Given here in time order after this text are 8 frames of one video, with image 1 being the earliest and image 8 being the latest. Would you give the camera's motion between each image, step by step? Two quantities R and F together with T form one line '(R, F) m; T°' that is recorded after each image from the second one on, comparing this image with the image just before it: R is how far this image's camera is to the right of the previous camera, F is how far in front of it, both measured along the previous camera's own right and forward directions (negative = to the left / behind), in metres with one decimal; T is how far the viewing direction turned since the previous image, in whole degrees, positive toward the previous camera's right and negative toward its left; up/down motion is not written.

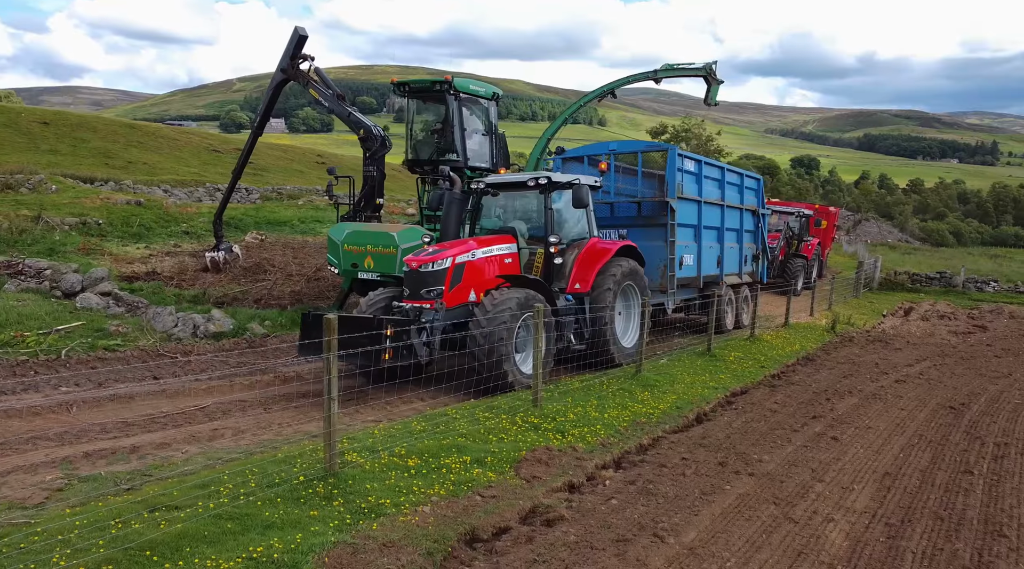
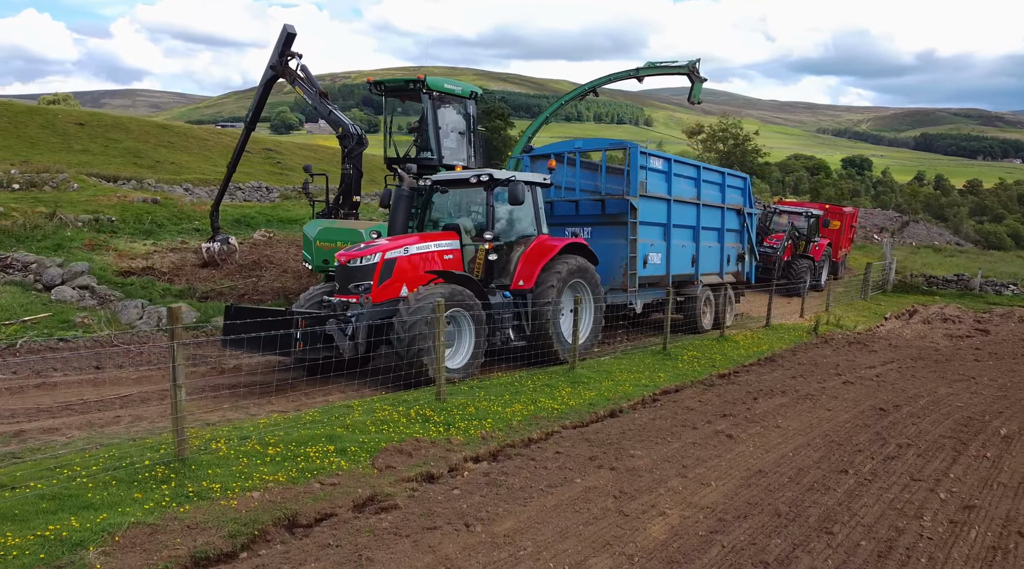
(+1.2, 0.0) m; -3°
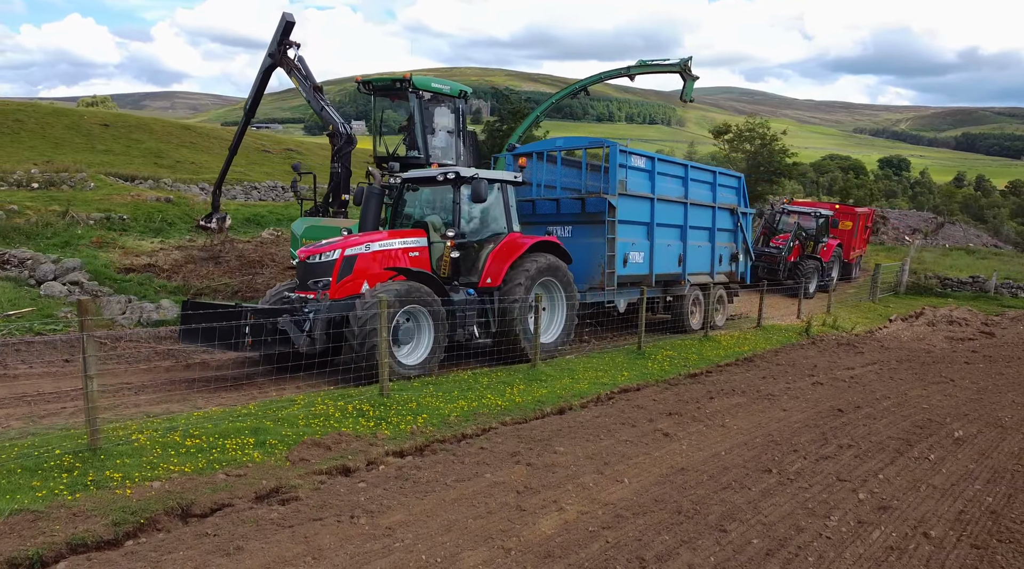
(+0.7, 0.0) m; -2°
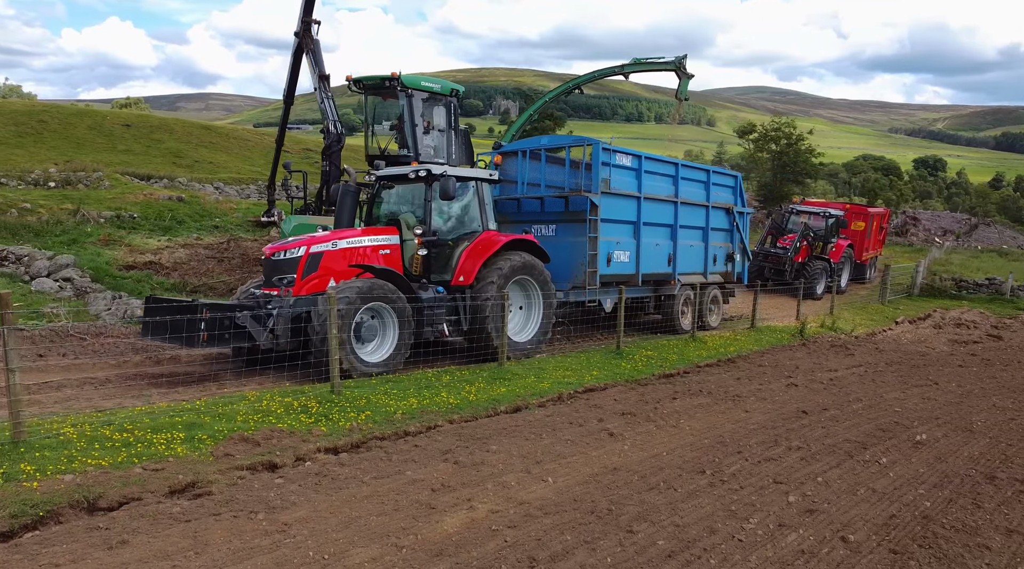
(+0.6, +0.1) m; -2°
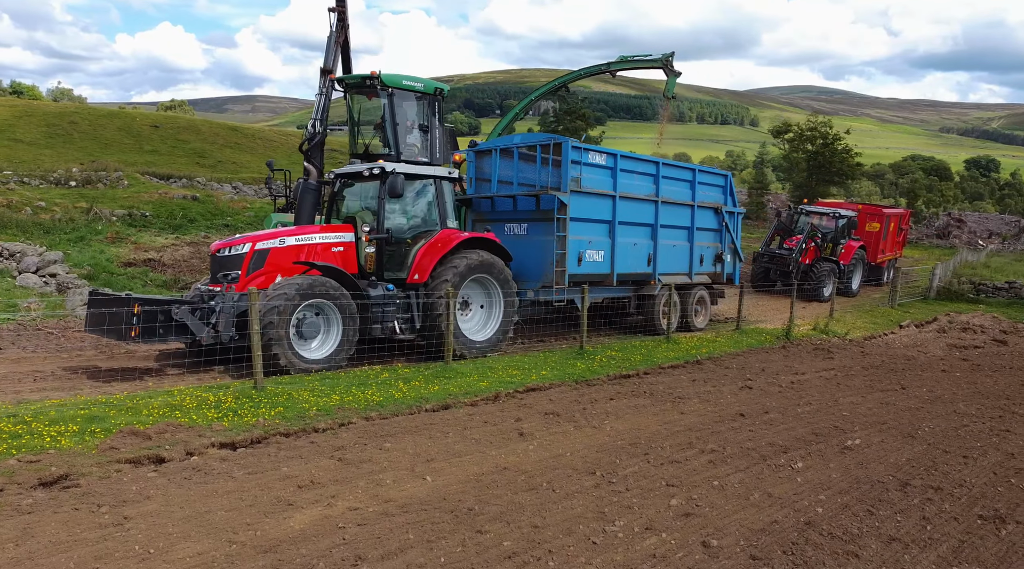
(+1.0, +0.1) m; -2°
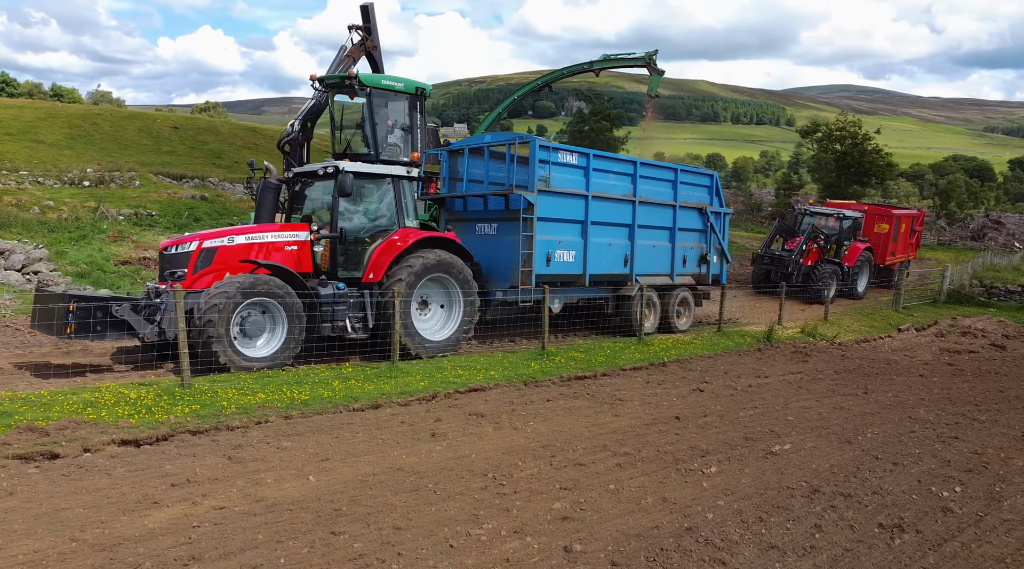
(+0.9, +0.1) m; -2°
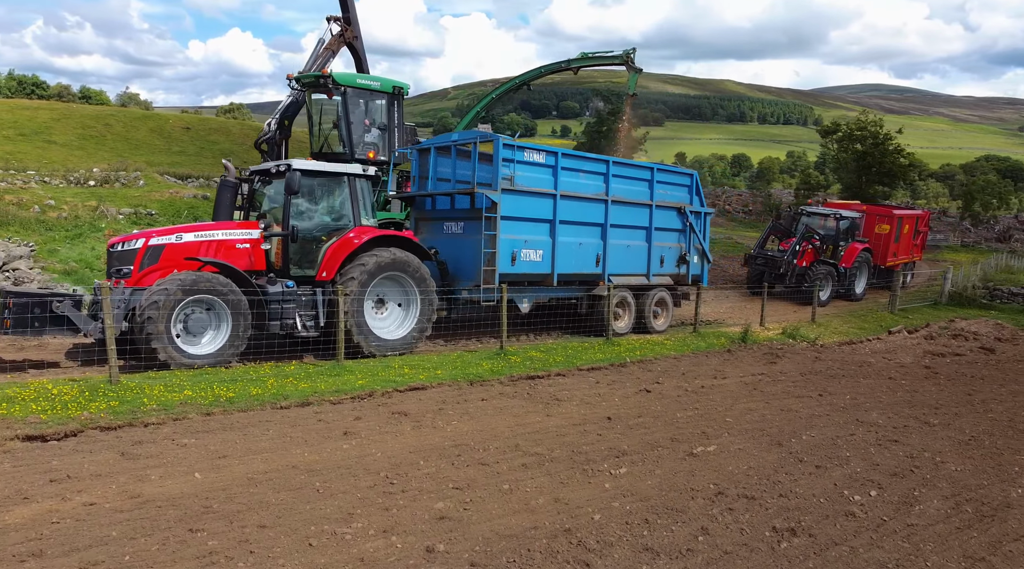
(+0.8, +0.1) m; -1°
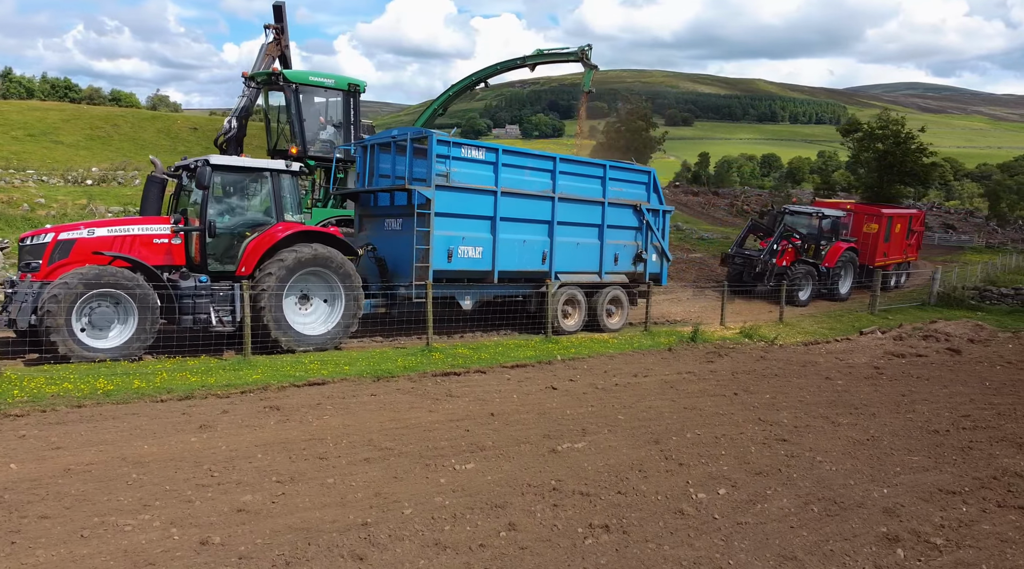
(+1.3, +0.1) m; -1°
